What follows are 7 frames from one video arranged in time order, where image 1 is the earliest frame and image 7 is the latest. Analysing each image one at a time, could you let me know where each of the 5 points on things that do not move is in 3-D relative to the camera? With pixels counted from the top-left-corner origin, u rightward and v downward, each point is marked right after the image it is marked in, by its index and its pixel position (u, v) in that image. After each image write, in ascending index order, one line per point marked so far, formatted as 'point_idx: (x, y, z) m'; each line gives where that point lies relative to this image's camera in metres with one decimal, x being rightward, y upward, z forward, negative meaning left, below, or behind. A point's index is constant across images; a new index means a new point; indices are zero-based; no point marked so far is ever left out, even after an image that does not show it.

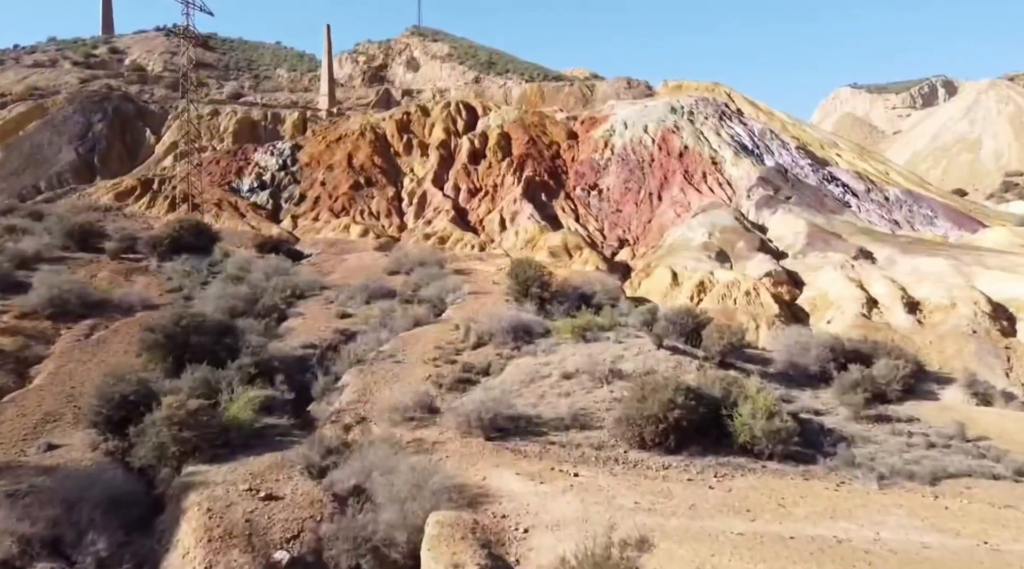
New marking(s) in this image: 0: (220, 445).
0: (-3.6, -2.0, +10.7) m
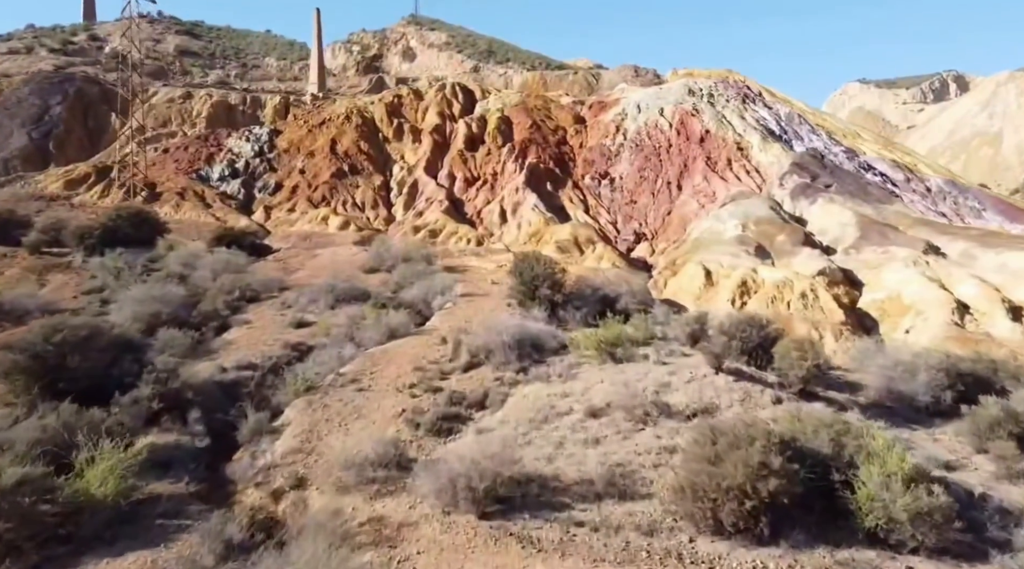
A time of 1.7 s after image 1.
0: (-3.5, -2.0, +6.8) m
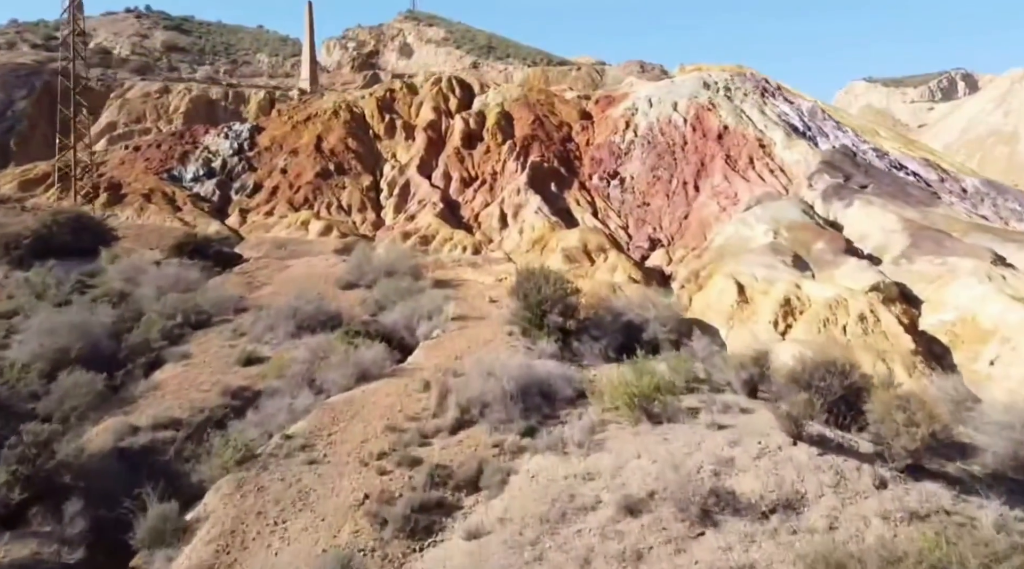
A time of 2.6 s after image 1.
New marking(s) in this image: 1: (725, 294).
0: (-3.5, -2.3, +3.9) m
1: (+4.4, -0.2, +18.1) m
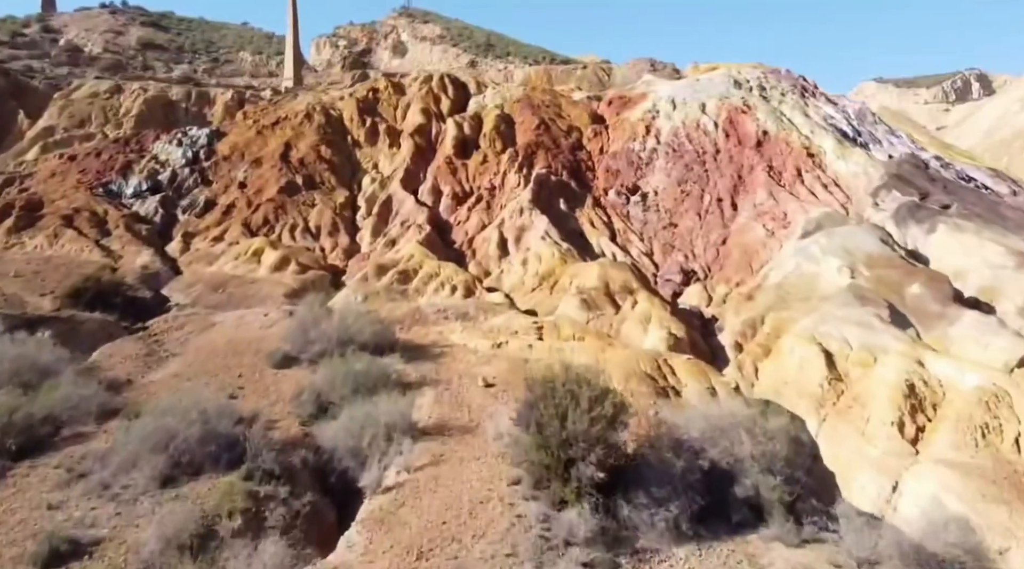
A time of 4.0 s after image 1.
0: (-3.4, -3.3, -1.0) m
1: (+4.4, -1.3, +13.2) m
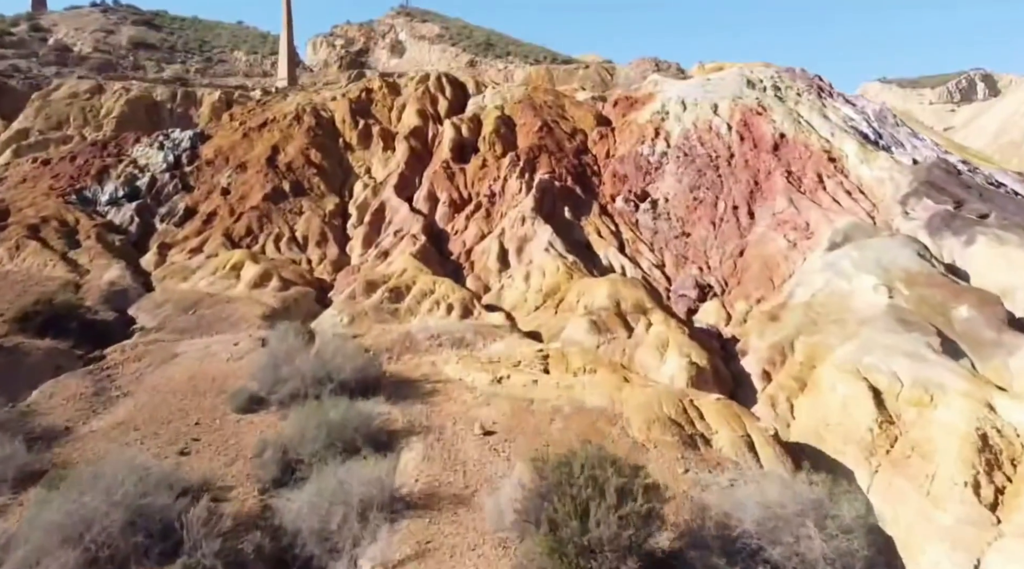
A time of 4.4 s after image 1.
0: (-3.4, -3.6, -2.6) m
1: (+4.5, -1.6, +11.6) m
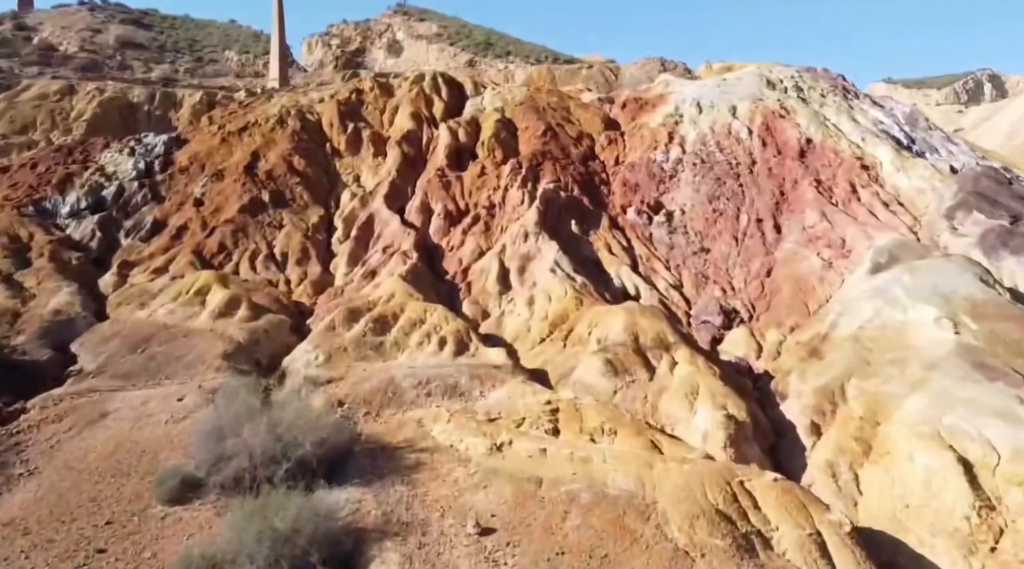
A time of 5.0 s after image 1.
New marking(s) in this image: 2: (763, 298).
0: (-3.4, -4.1, -4.8) m
1: (+4.5, -2.1, +9.4) m
2: (+5.4, -0.3, +18.8) m
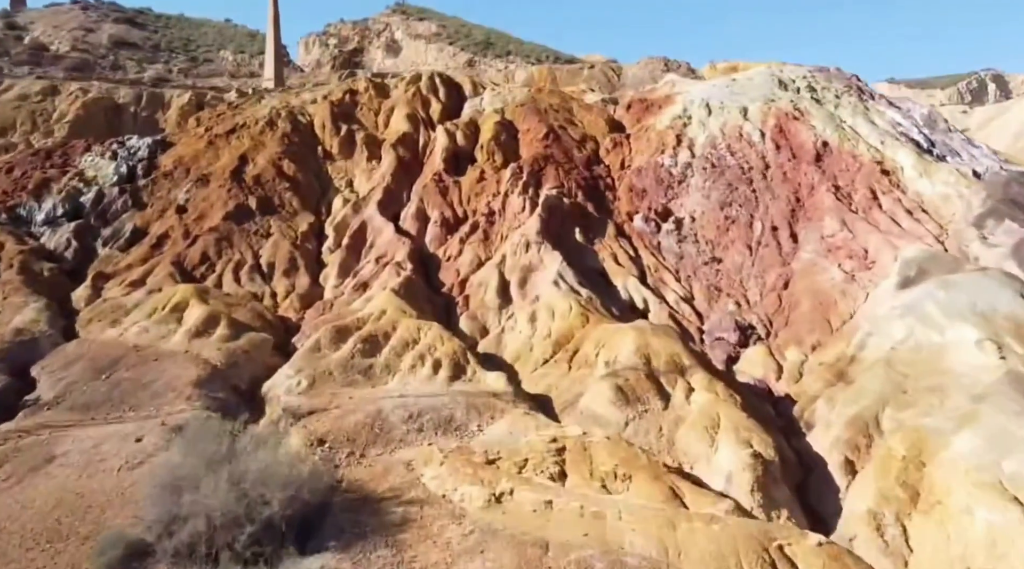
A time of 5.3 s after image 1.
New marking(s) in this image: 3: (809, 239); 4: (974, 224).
0: (-3.3, -4.4, -6.0) m
1: (+4.5, -2.4, +8.2) m
2: (+5.4, -0.6, +17.6) m
3: (+6.4, +1.0, +18.8) m
4: (+9.6, +1.2, +18.3) m
